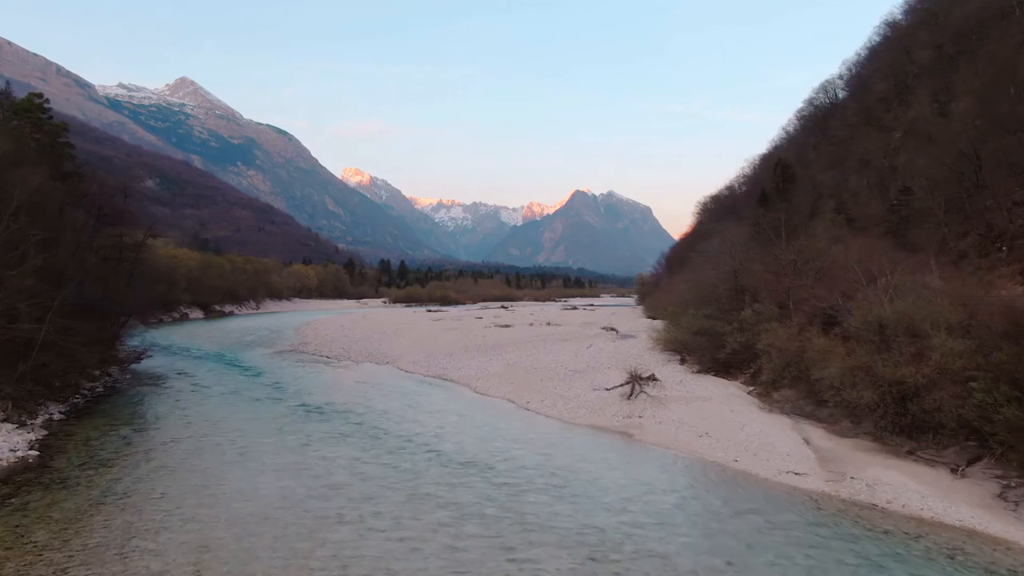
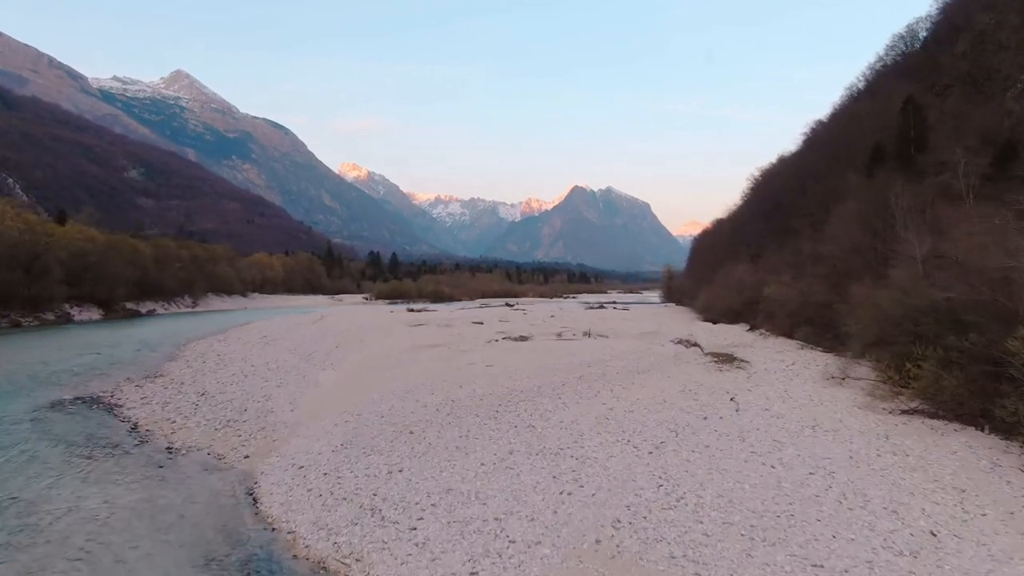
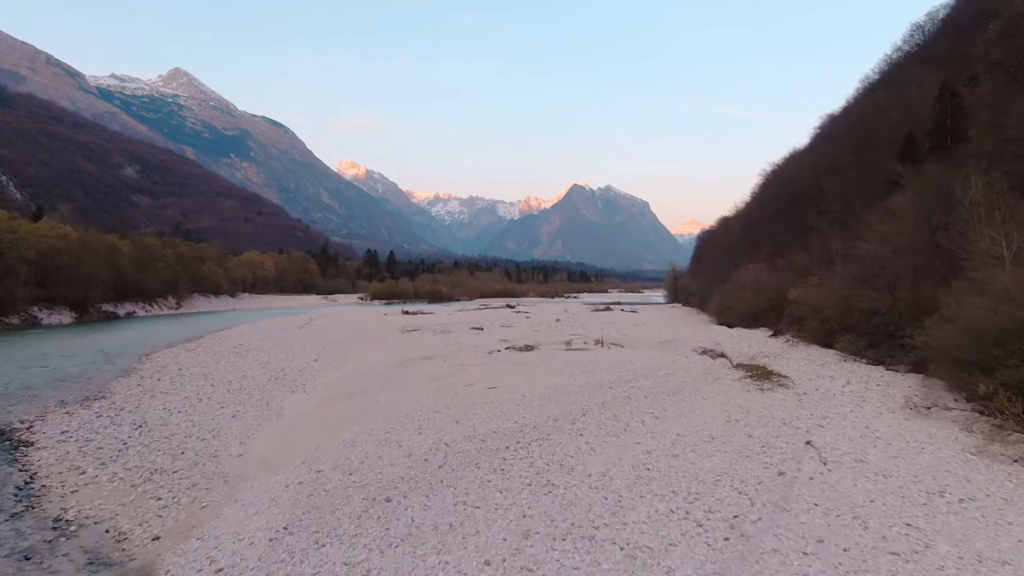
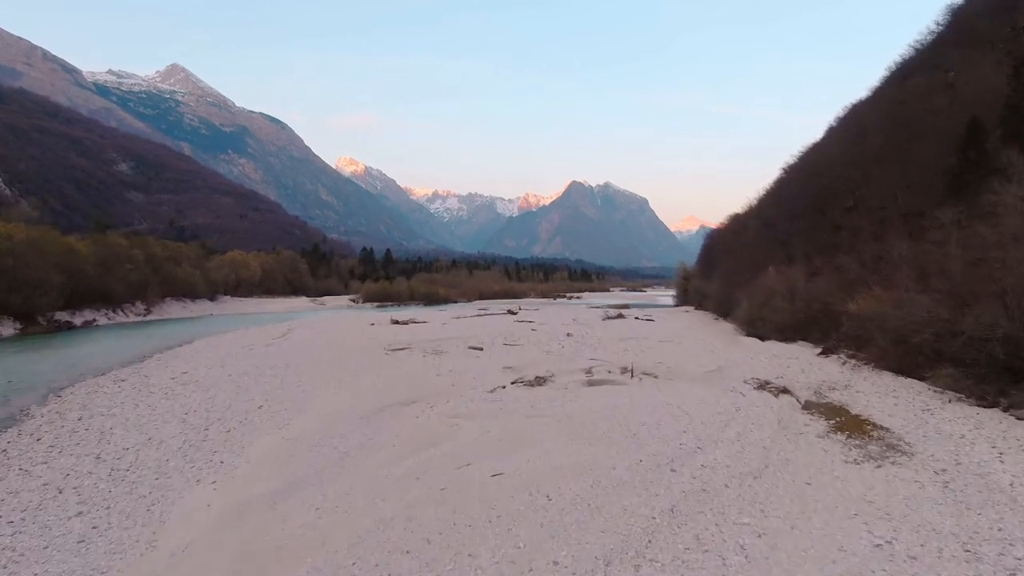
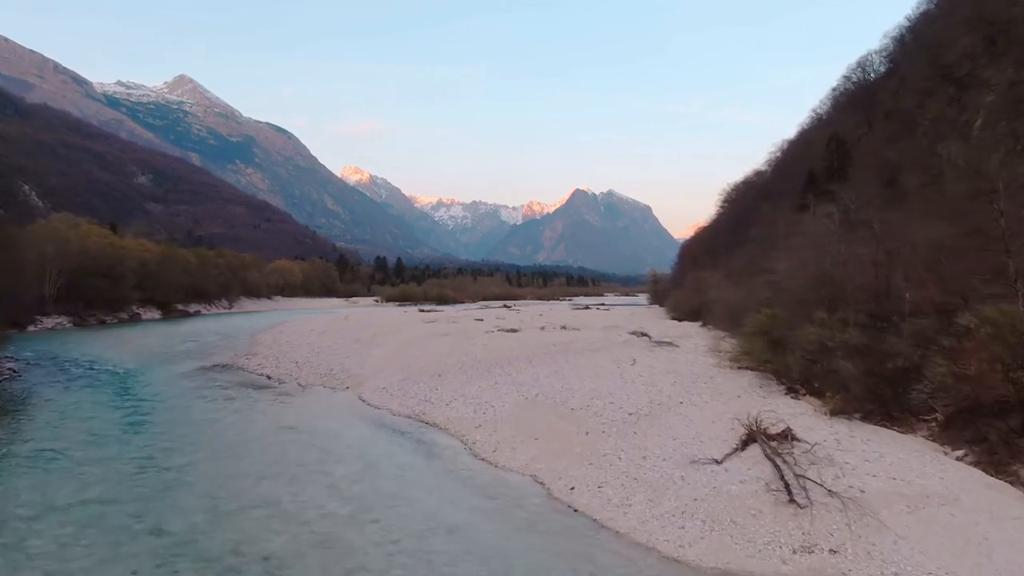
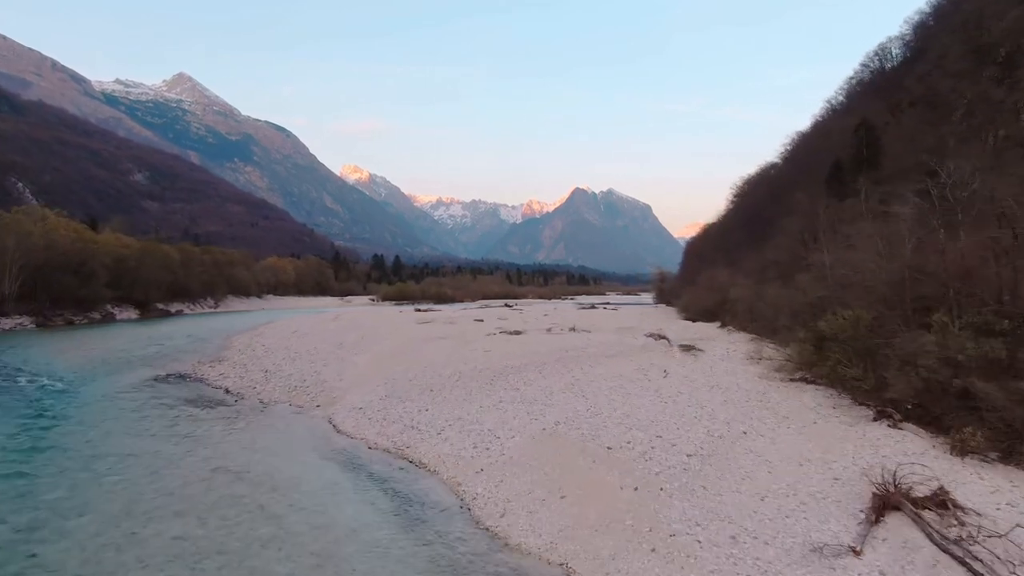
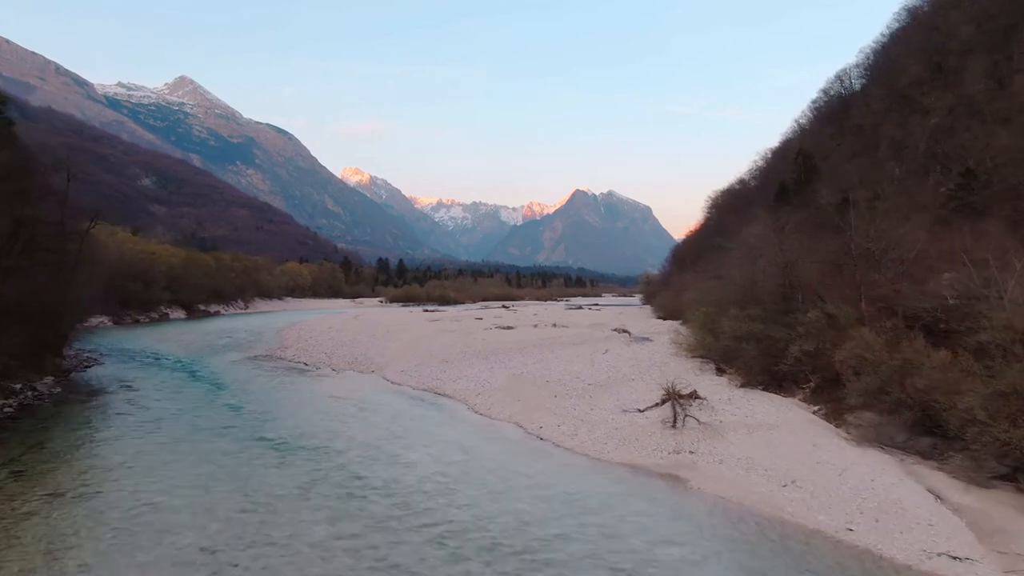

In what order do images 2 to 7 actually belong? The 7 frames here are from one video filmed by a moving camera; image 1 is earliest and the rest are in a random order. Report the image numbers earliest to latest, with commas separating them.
7, 5, 6, 2, 3, 4
